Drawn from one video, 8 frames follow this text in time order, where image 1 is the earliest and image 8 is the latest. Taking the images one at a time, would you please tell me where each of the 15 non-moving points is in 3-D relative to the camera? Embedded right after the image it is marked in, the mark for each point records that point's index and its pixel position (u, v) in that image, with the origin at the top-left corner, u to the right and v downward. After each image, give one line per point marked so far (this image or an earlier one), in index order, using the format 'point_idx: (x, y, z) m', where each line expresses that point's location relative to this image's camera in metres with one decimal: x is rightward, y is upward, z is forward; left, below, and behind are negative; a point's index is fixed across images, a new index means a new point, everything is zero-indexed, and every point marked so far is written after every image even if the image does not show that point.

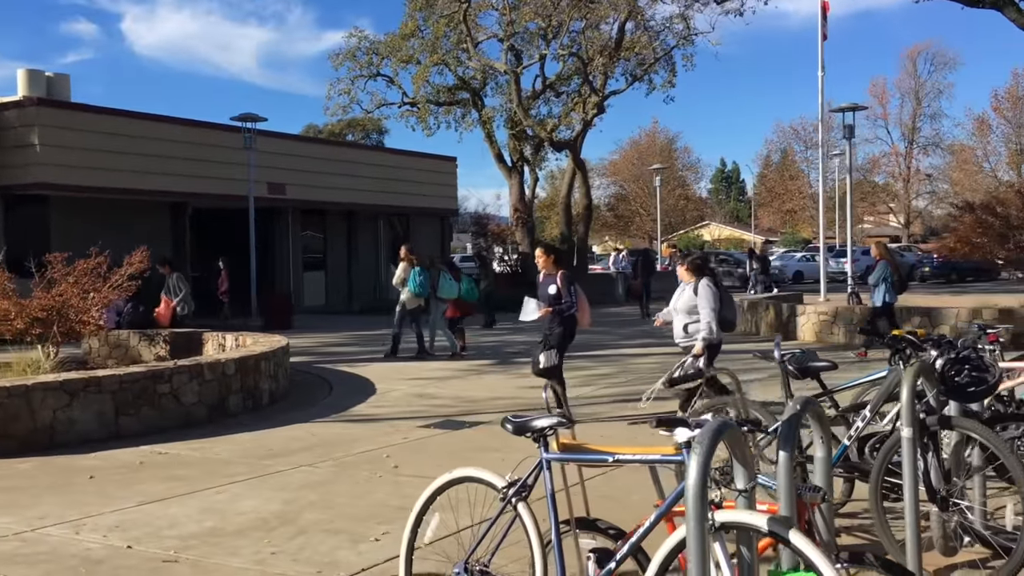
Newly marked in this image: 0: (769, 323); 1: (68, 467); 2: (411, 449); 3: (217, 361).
0: (+4.3, -0.6, +15.9) m
1: (-3.1, -1.3, +6.8) m
2: (-0.8, -1.2, +7.3) m
3: (-2.7, -0.7, +8.8) m
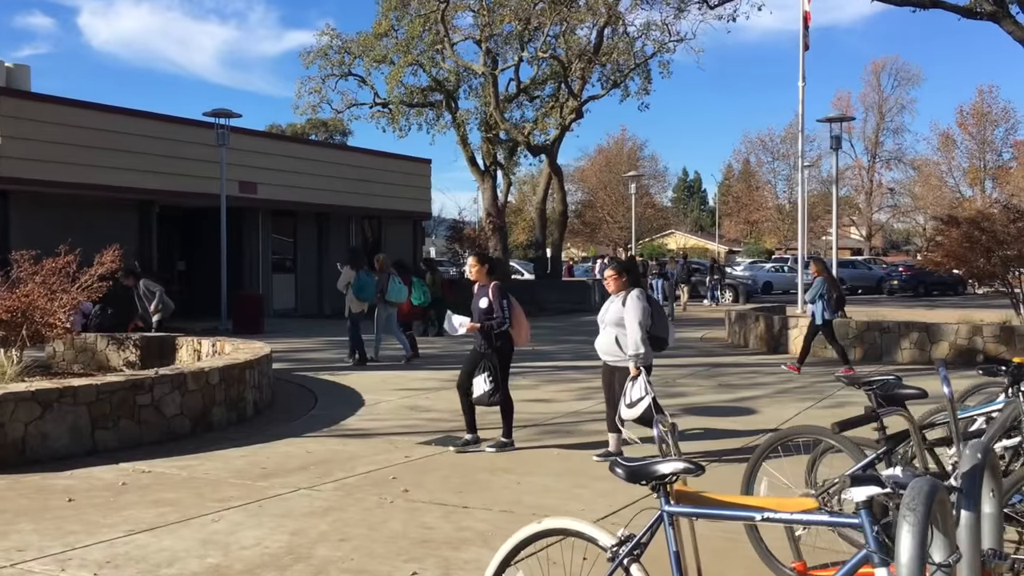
0: (+4.0, -0.8, +15.6) m
1: (-3.0, -1.3, +6.2) m
2: (-0.7, -1.3, +6.7) m
3: (-2.7, -0.7, +8.2) m
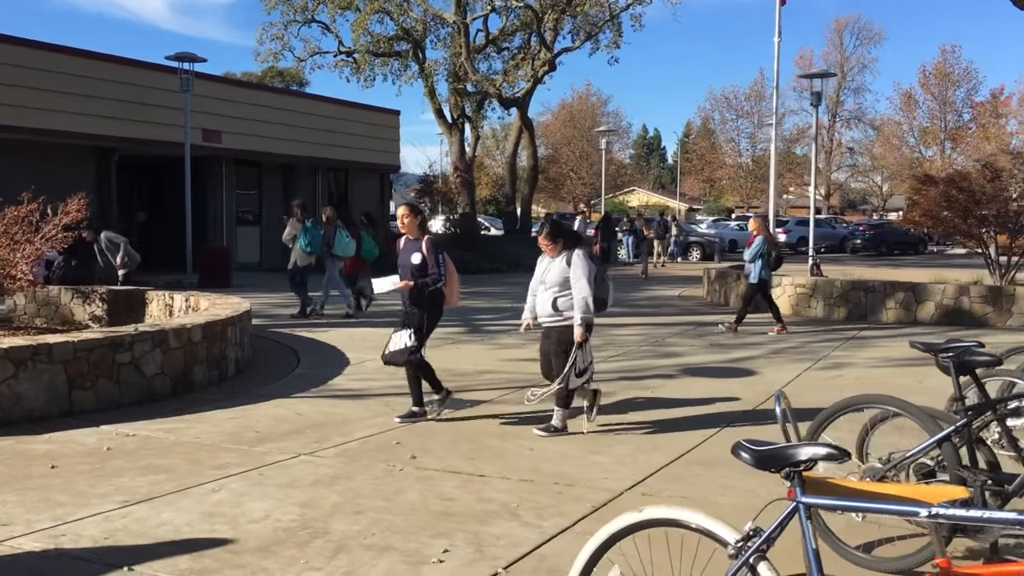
0: (+3.7, -0.1, +15.4) m
1: (-2.9, -1.0, +5.7) m
2: (-0.6, -1.0, +6.4) m
3: (-2.7, -0.3, +7.7) m
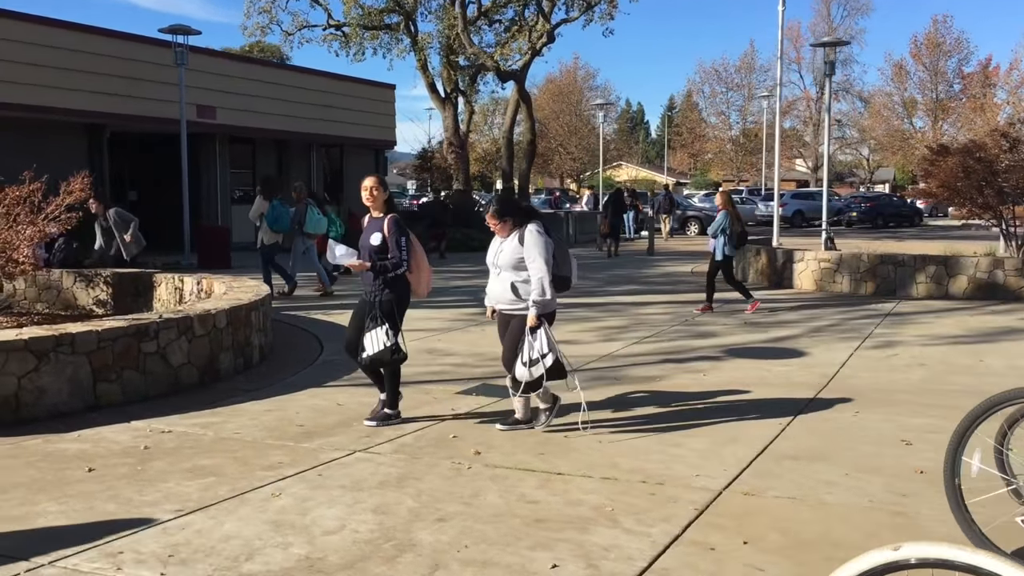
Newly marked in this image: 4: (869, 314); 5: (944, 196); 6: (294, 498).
0: (+3.9, +0.3, +15.1) m
1: (-2.5, -0.9, +5.3) m
2: (-0.2, -0.9, +6.0) m
3: (-2.3, -0.2, +7.3) m
4: (+4.2, -0.3, +11.2) m
5: (+7.2, +1.5, +15.6) m
6: (-1.0, -1.0, +4.4) m
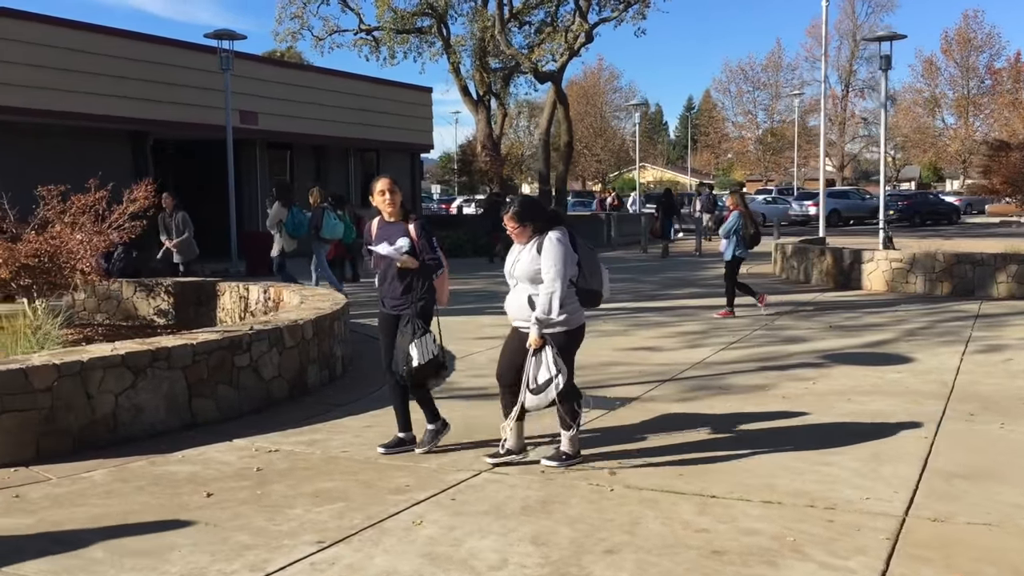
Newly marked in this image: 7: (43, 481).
0: (+4.8, +0.3, +14.6) m
1: (-1.8, -1.0, +4.9) m
2: (+0.5, -0.9, +5.6) m
3: (-1.6, -0.3, +7.0) m
4: (+5.0, -0.3, +10.8) m
5: (+8.0, +1.5, +15.1) m
6: (-0.3, -1.0, +4.1) m
7: (-2.4, -1.0, +4.9) m
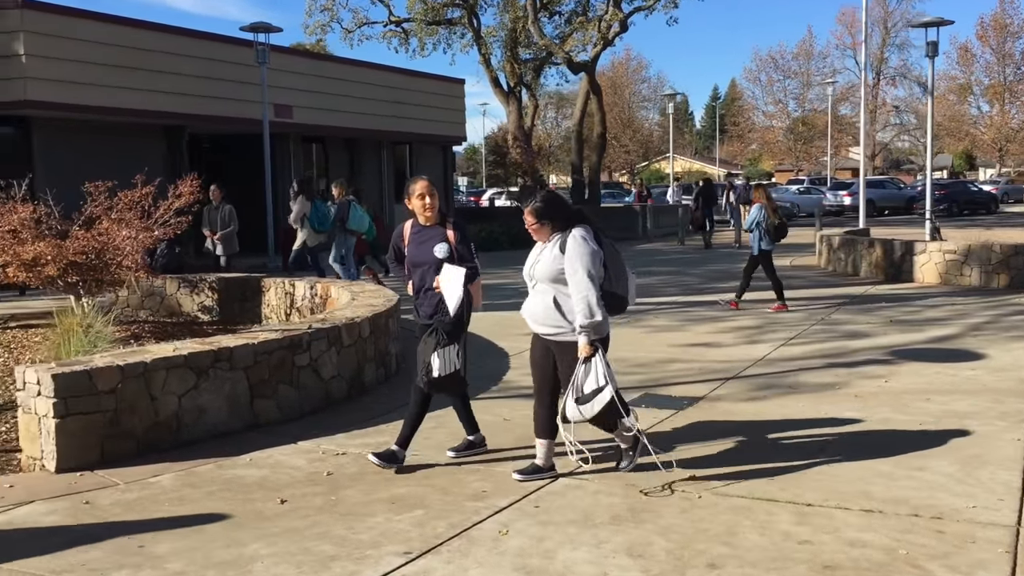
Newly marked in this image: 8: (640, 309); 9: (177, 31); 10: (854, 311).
0: (+5.4, +0.4, +14.3) m
1: (-1.4, -1.0, +4.8) m
2: (+0.9, -0.9, +5.4) m
3: (-1.1, -0.2, +6.8) m
4: (+5.6, -0.2, +10.5) m
5: (+8.7, +1.6, +14.7) m
6: (+0.1, -1.0, +3.9) m
7: (-2.0, -1.0, +4.8) m
8: (+1.6, -0.2, +11.6) m
9: (-5.9, +4.5, +16.7) m
10: (+3.9, -0.3, +10.8) m
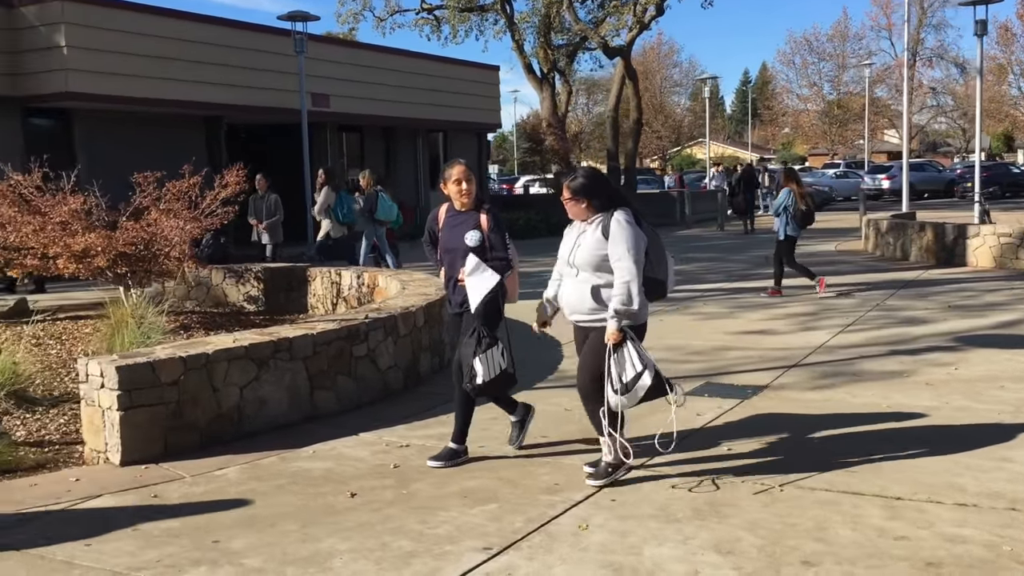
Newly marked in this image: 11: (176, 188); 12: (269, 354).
0: (+6.1, +0.6, +14.0) m
1: (-1.1, -0.9, +4.7) m
2: (+1.3, -0.8, +5.3) m
3: (-0.7, -0.2, +6.7) m
4: (+6.1, -0.1, +10.2) m
5: (+9.3, +1.9, +14.3) m
6: (+0.4, -1.0, +3.8) m
7: (-1.6, -0.9, +4.7) m
8: (+2.1, -0.1, +11.4) m
9: (-5.2, +4.7, +16.7) m
10: (+4.4, -0.1, +10.6) m
11: (-3.3, +1.0, +9.3) m
12: (-1.4, -0.4, +5.6) m
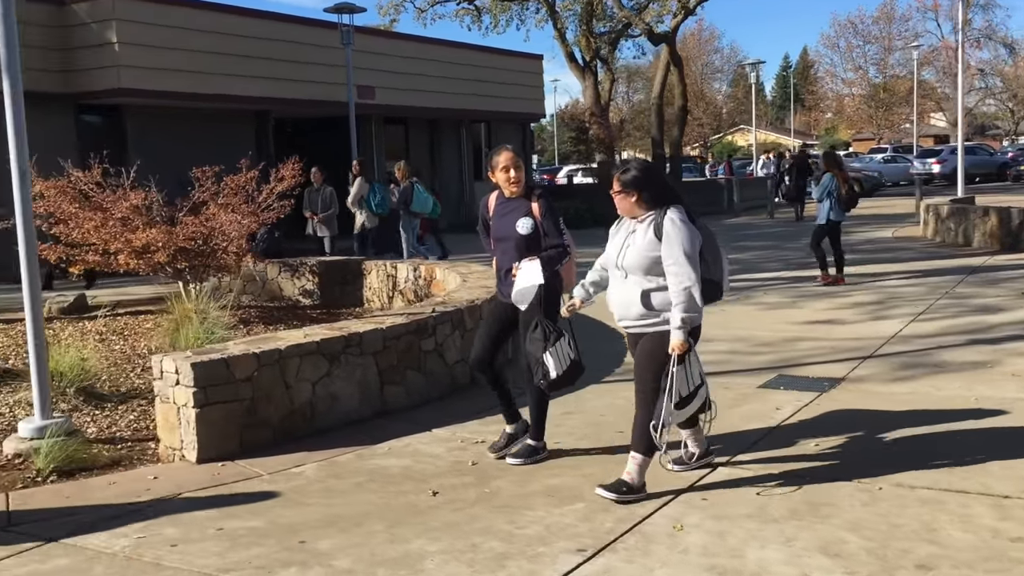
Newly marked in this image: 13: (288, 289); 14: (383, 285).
0: (+6.8, +0.8, +13.6) m
1: (-0.7, -0.9, +4.7) m
2: (+1.7, -0.8, +5.1) m
3: (-0.2, -0.1, +6.6) m
4: (+6.7, +0.1, +9.8) m
5: (+10.1, +2.1, +13.7) m
6: (+0.8, -0.9, +3.7) m
7: (-1.2, -0.9, +4.6) m
8: (+2.8, 0.0, +11.2) m
9: (-4.4, +4.8, +16.7) m
10: (+5.0, +0.1, +10.3) m
11: (-2.7, +1.0, +9.3) m
12: (-1.0, -0.4, +5.5) m
13: (-2.6, 0.0, +11.0) m
14: (-1.4, 0.0, +10.6) m
